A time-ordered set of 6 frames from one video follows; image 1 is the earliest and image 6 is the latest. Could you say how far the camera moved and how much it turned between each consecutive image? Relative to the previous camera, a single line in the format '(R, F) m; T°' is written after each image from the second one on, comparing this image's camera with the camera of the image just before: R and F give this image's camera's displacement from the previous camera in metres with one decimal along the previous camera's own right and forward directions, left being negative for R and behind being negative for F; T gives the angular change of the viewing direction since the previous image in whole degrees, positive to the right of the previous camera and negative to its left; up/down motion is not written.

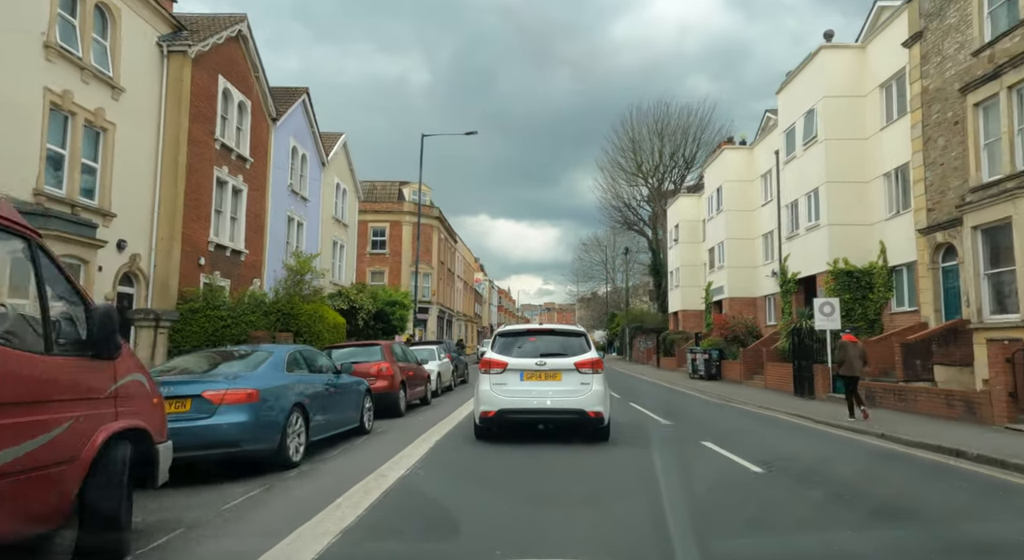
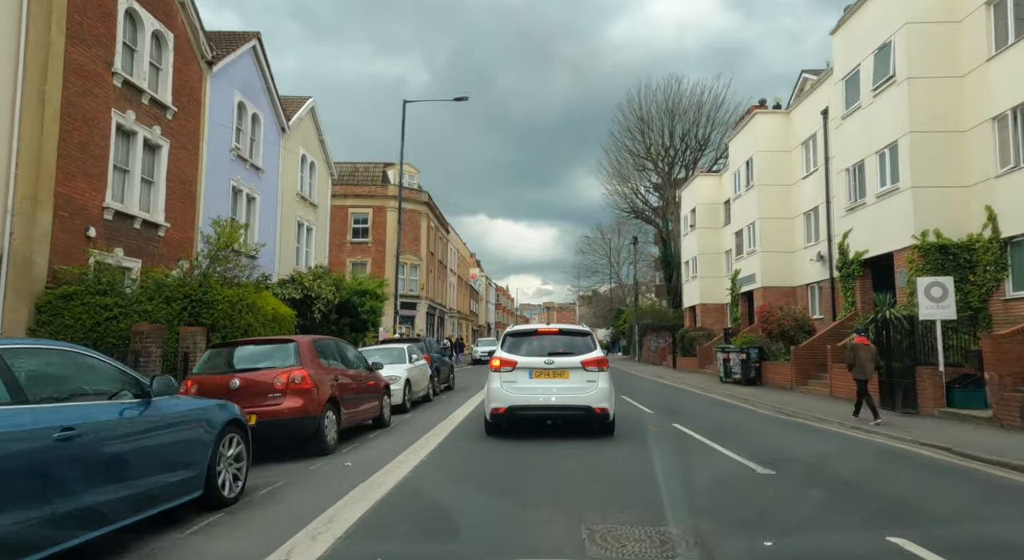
(+0.1, +4.7) m; 0°
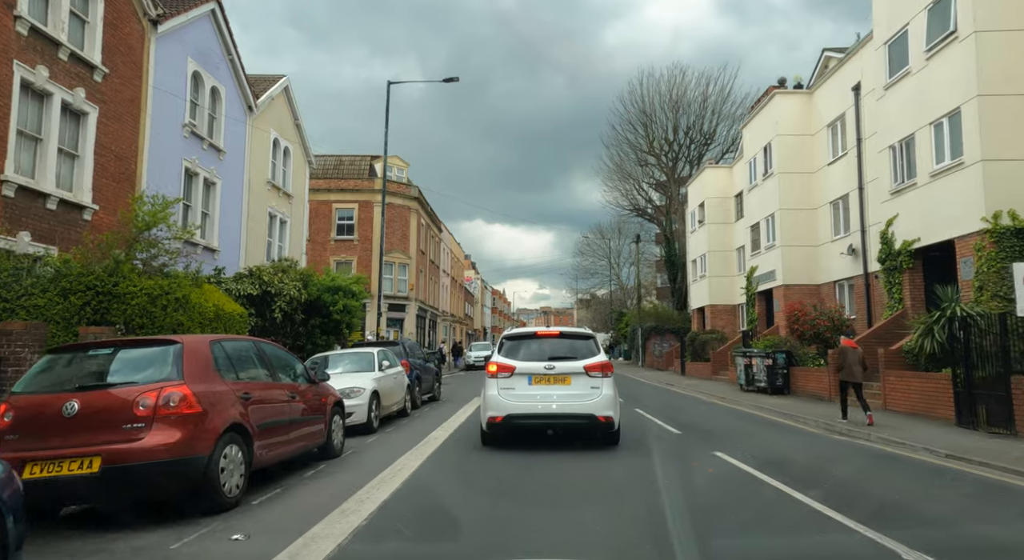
(+0.1, +2.7) m; 0°
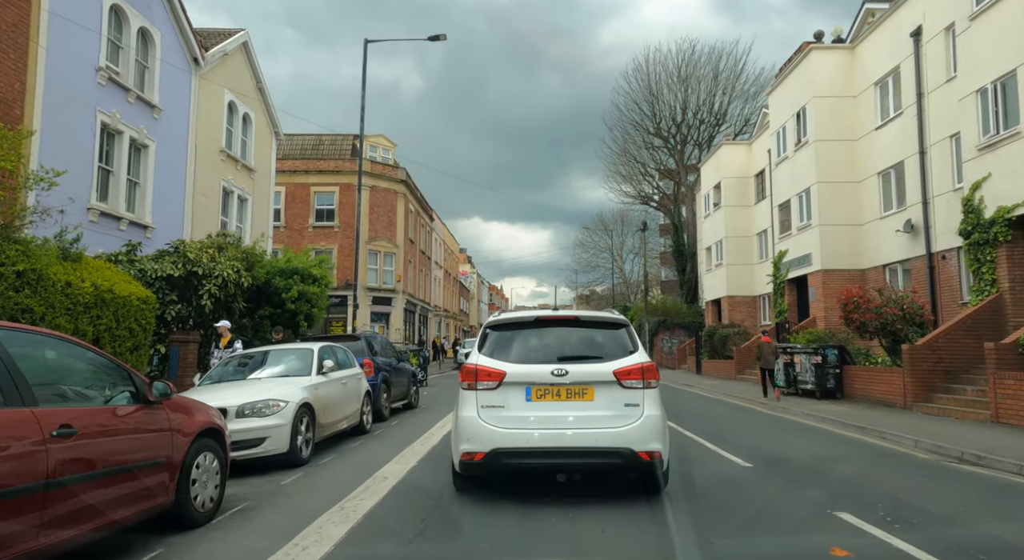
(+0.1, +3.4) m; 0°
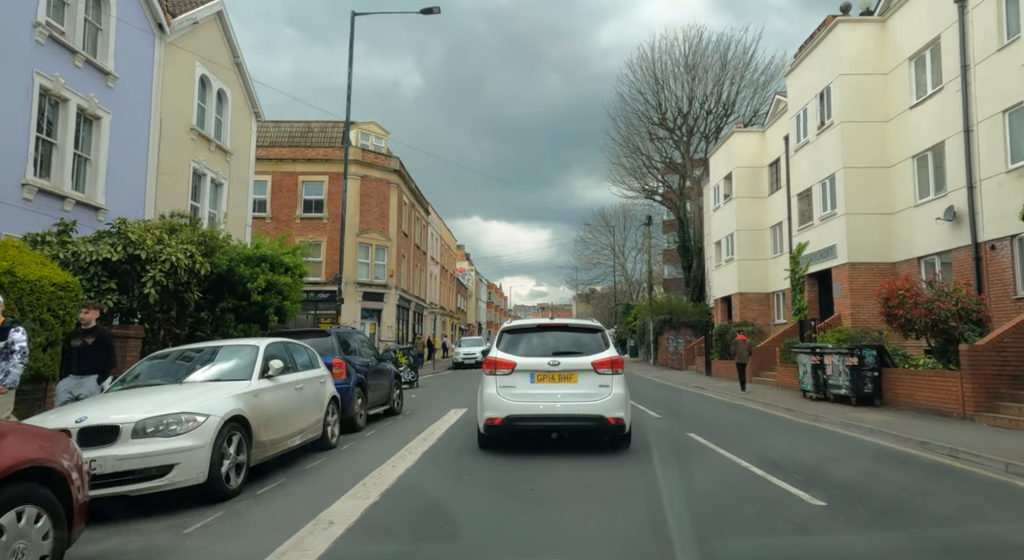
(0.0, +1.8) m; 0°
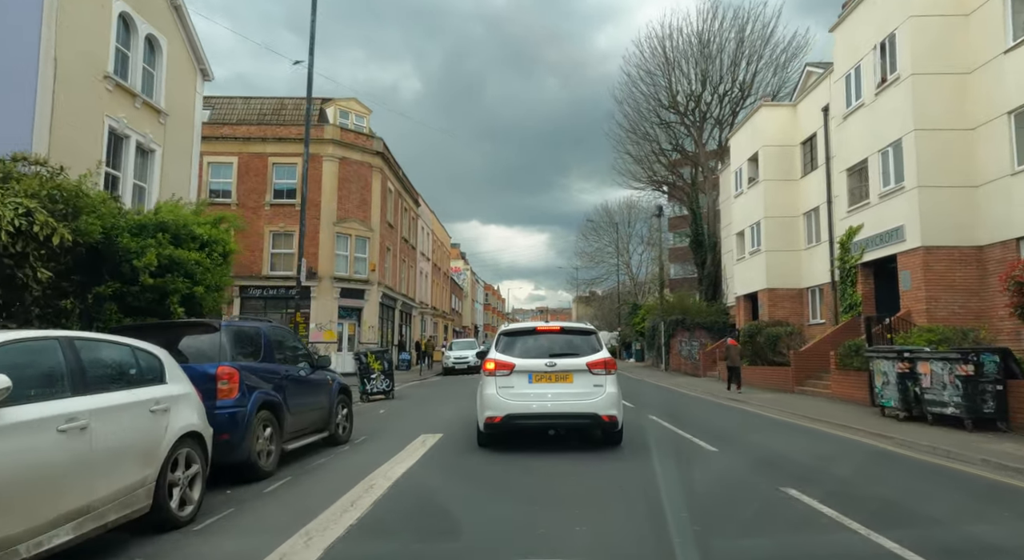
(+0.1, +3.8) m; 0°
